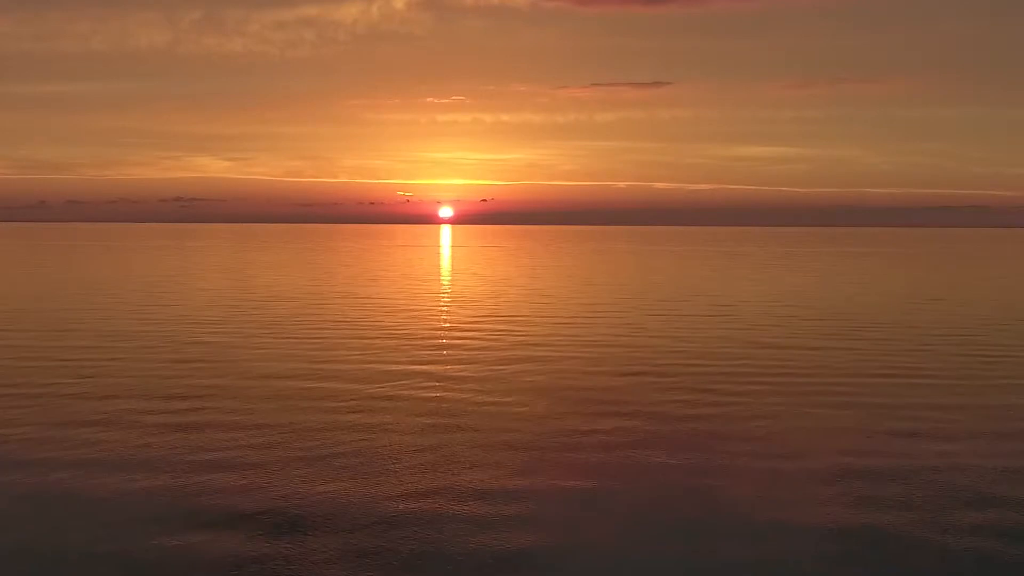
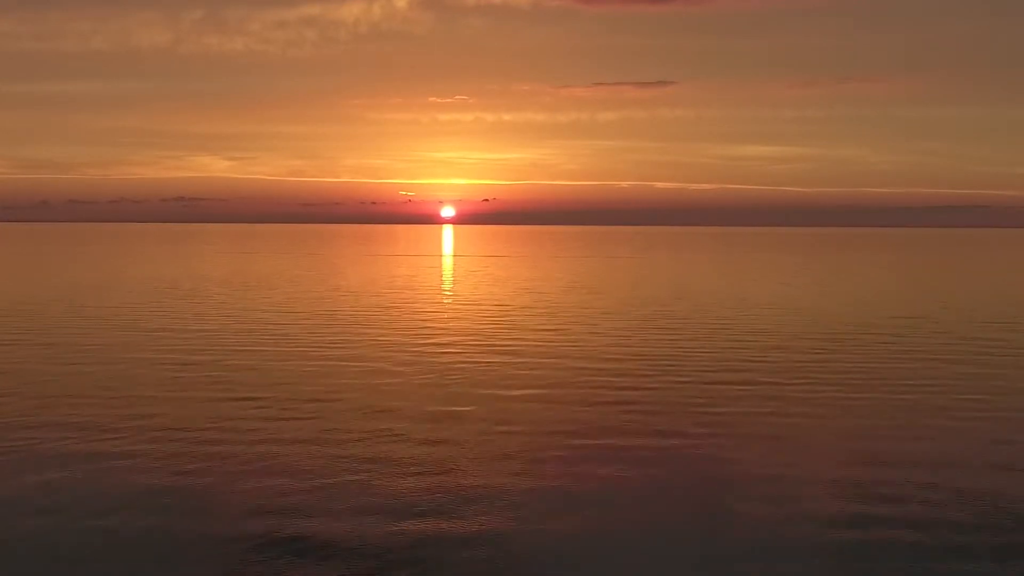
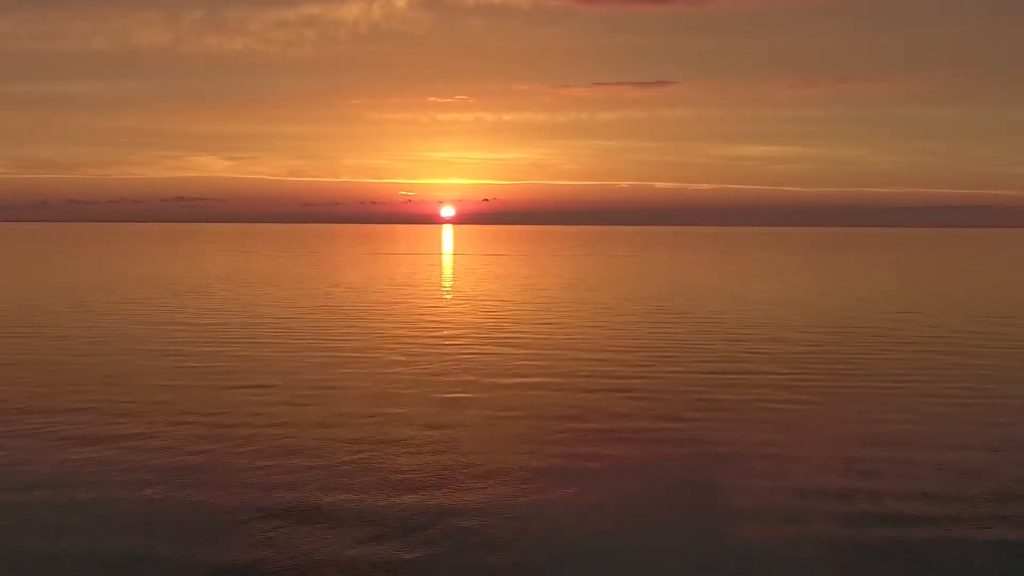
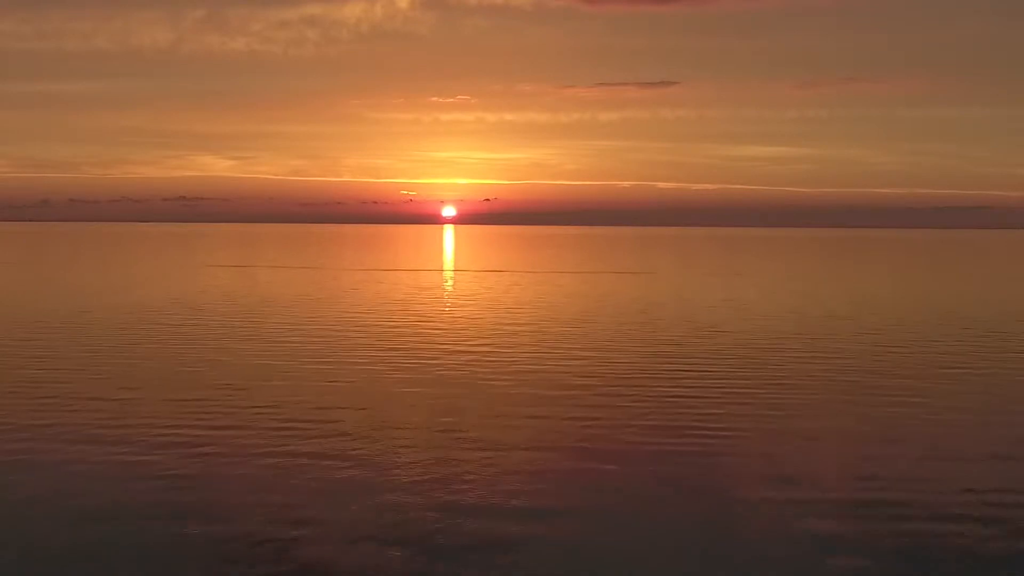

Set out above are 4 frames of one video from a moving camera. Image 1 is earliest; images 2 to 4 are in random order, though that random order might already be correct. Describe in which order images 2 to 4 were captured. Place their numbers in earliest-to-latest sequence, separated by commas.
3, 2, 4
